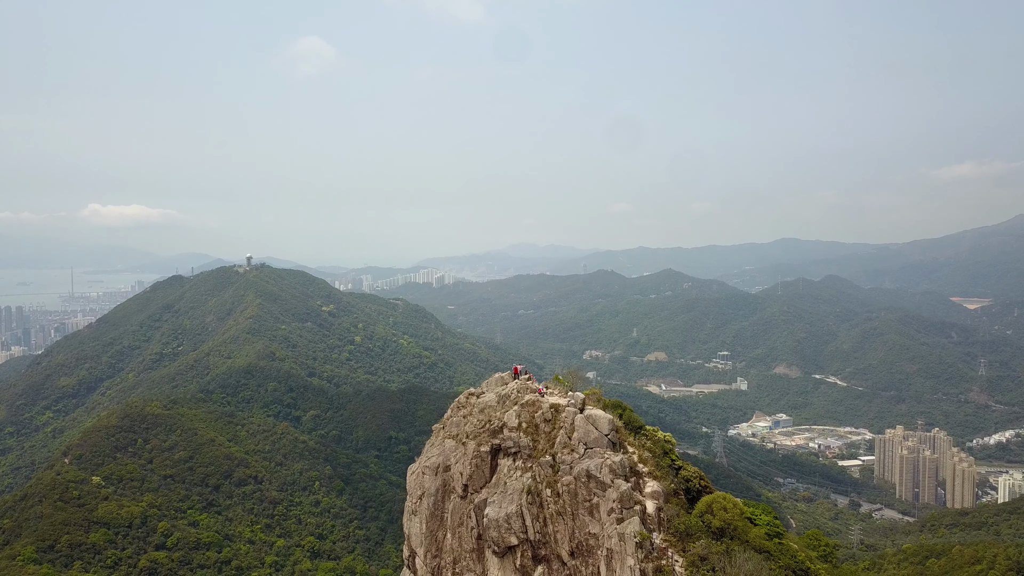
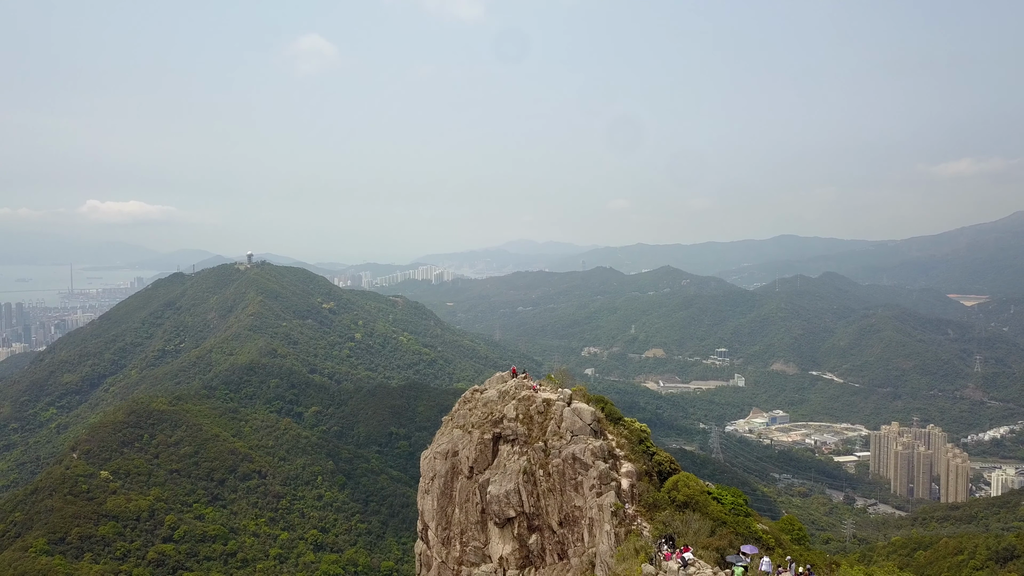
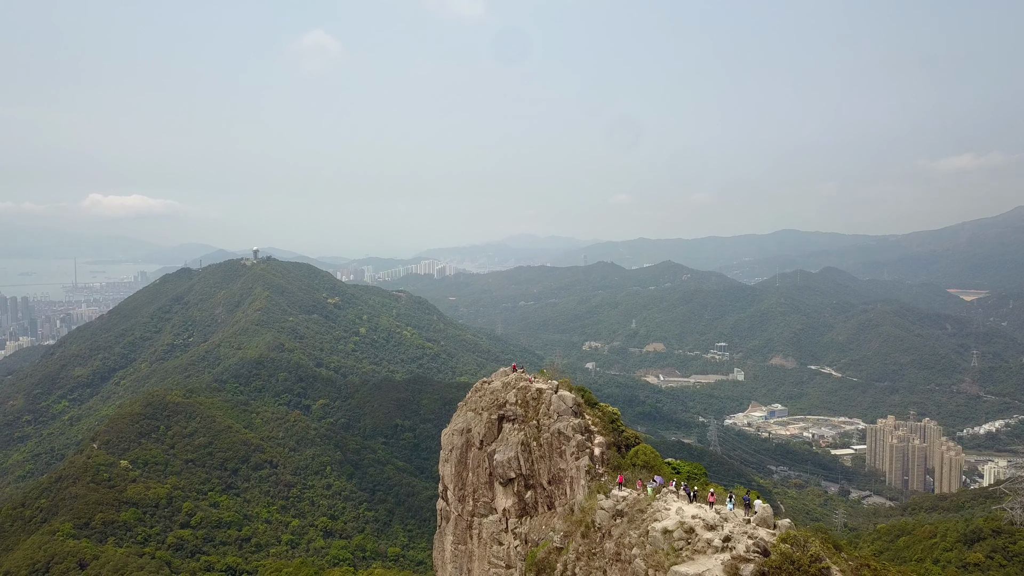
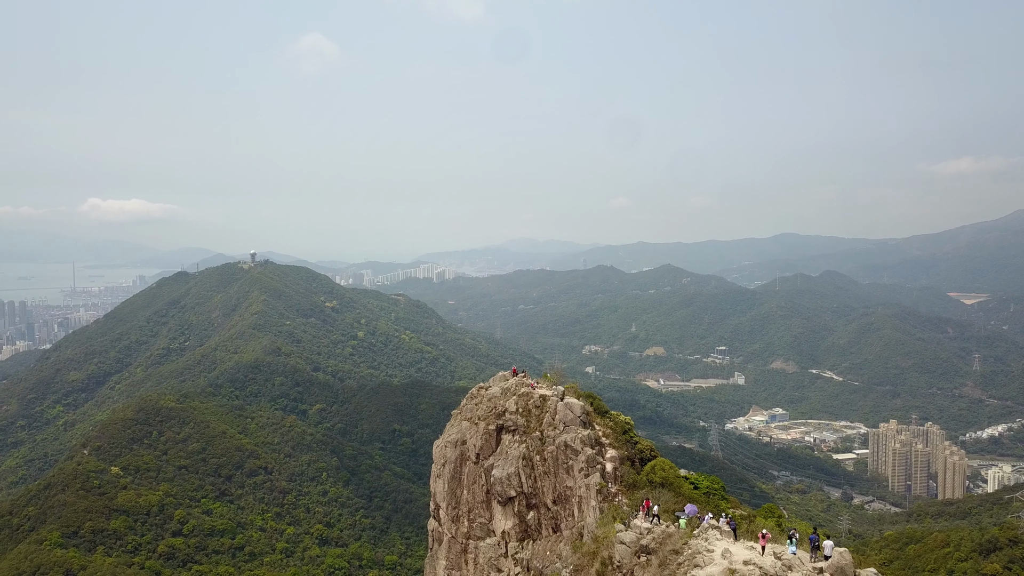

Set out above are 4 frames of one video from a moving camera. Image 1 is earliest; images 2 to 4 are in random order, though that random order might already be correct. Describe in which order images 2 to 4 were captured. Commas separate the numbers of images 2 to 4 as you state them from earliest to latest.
2, 4, 3
